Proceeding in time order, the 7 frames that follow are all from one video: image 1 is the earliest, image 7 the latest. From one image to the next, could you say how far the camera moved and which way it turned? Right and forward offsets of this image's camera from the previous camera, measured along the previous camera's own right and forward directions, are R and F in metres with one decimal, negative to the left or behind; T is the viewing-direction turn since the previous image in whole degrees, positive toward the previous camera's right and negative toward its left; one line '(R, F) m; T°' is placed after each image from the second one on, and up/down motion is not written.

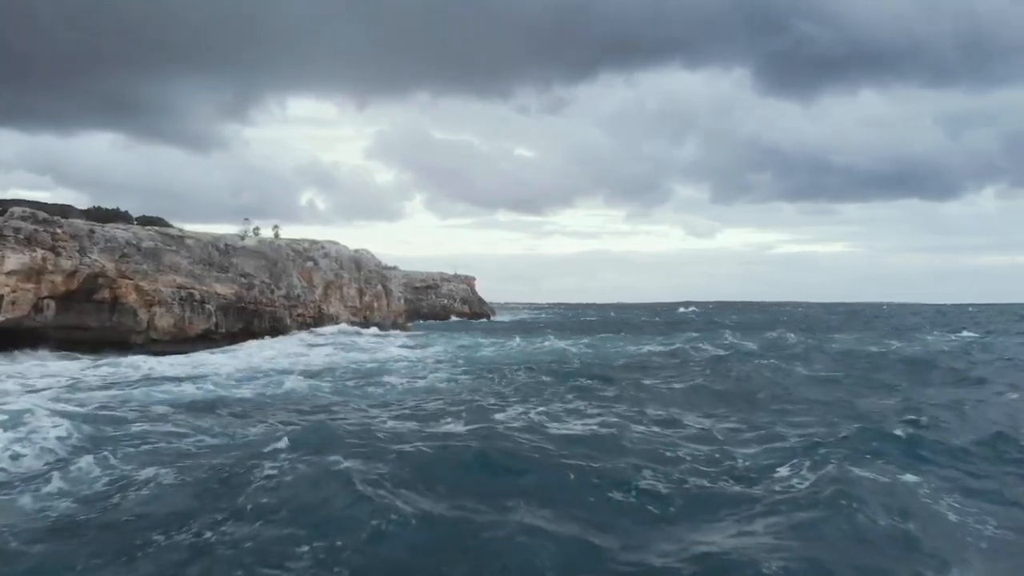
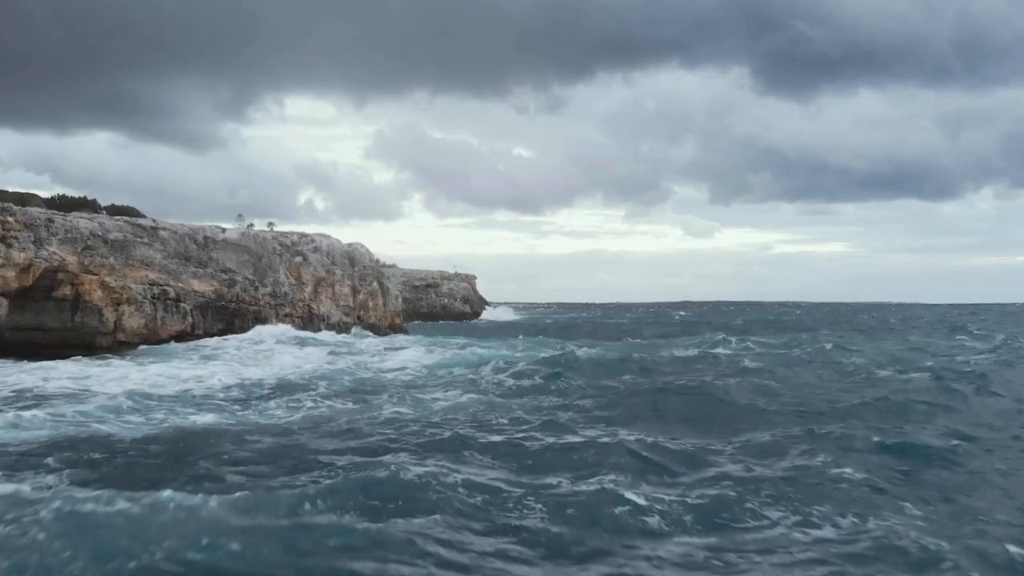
(-0.6, +3.4) m; 0°
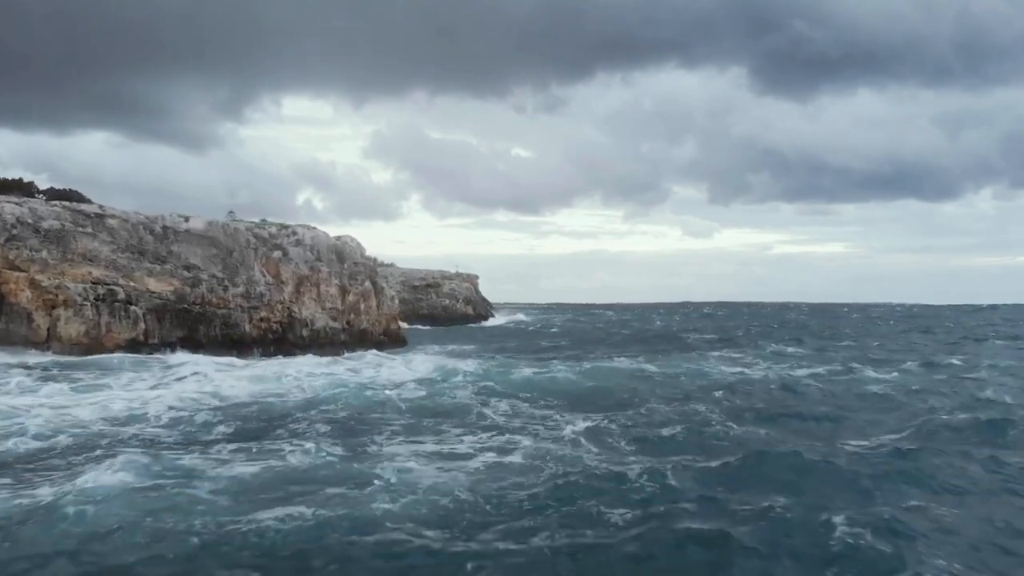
(-0.8, +5.3) m; 0°
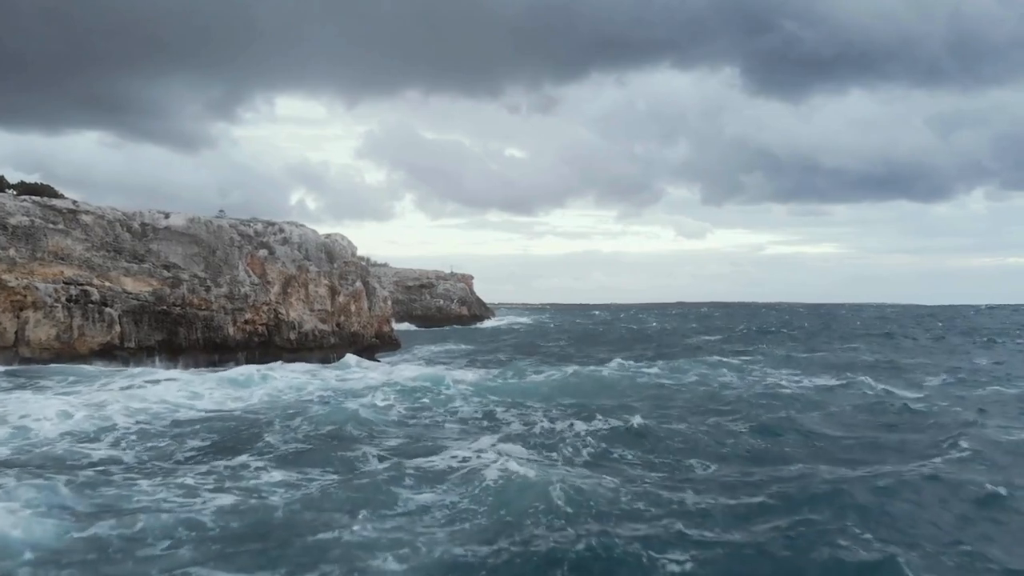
(-0.2, +1.4) m; +1°
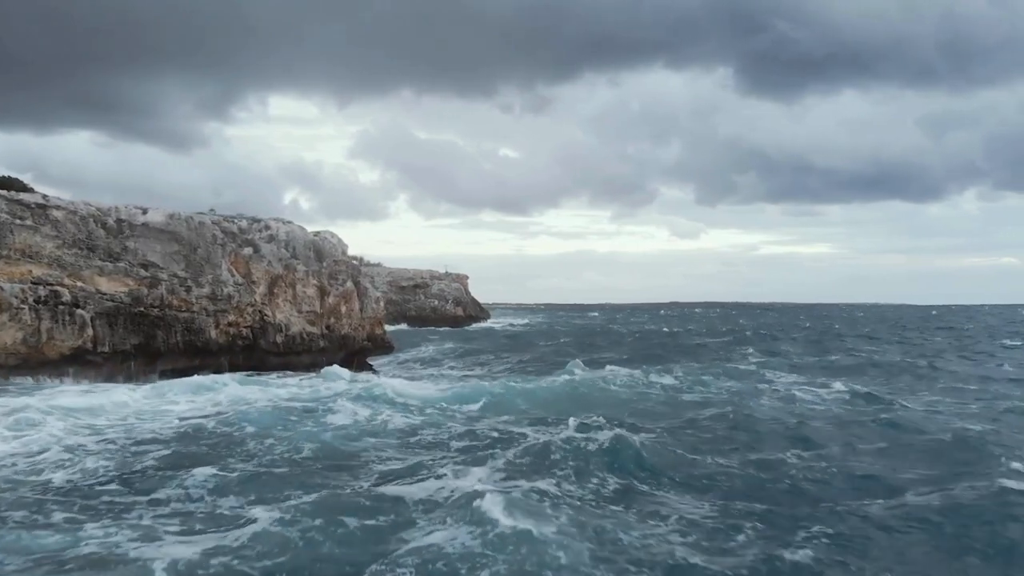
(-0.2, +1.5) m; +1°
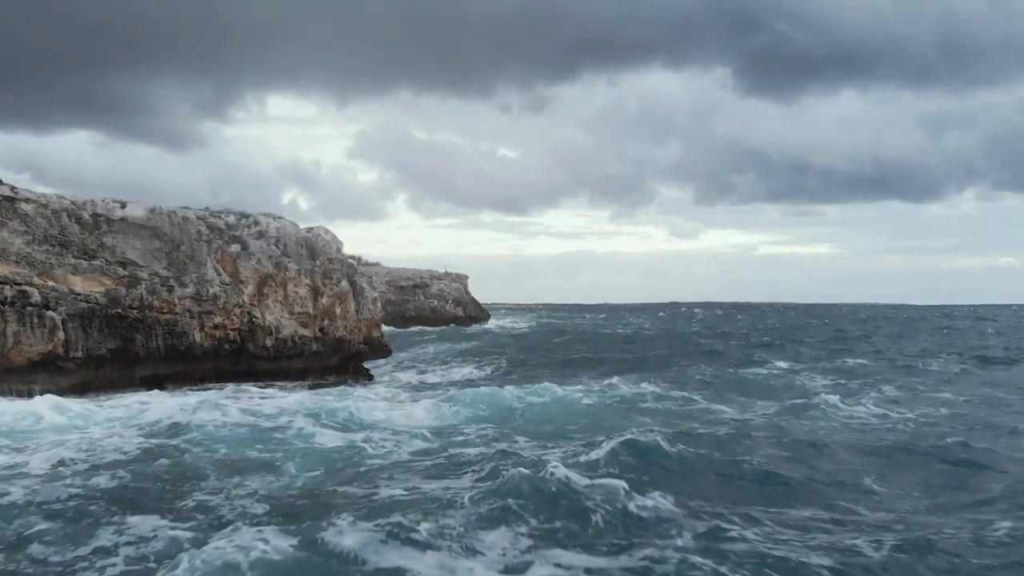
(-0.3, +1.8) m; 0°
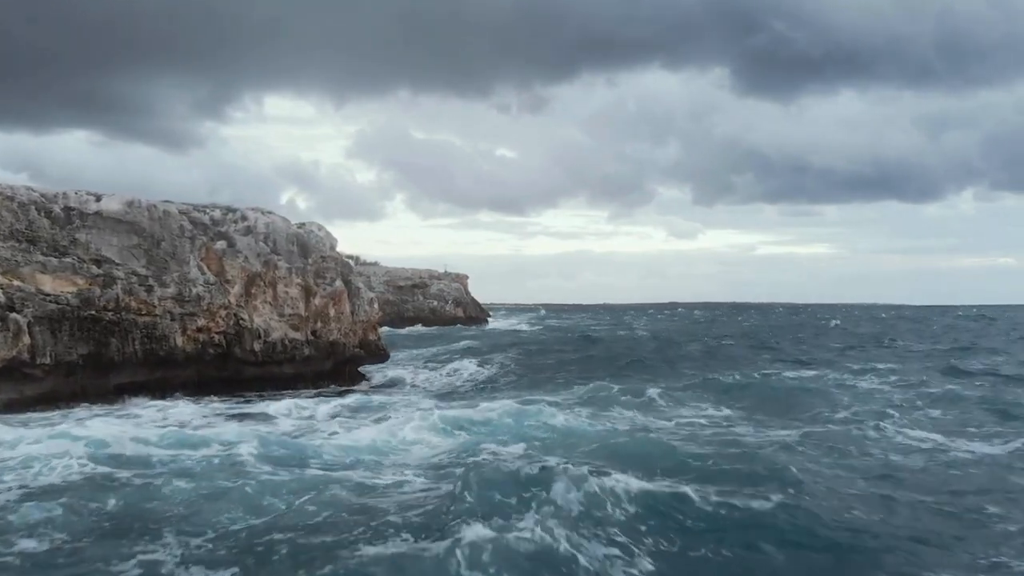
(-0.3, +1.8) m; 0°
